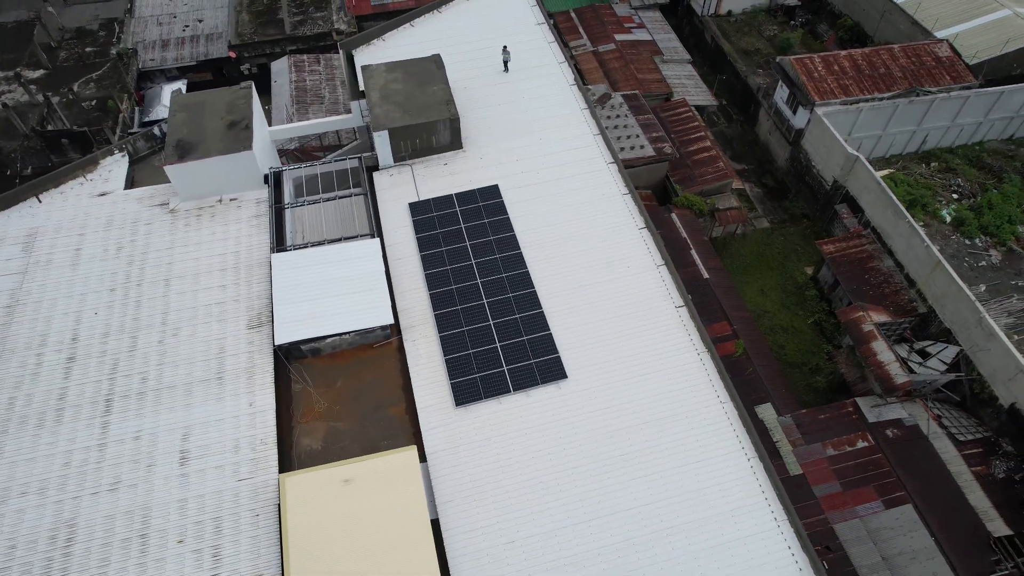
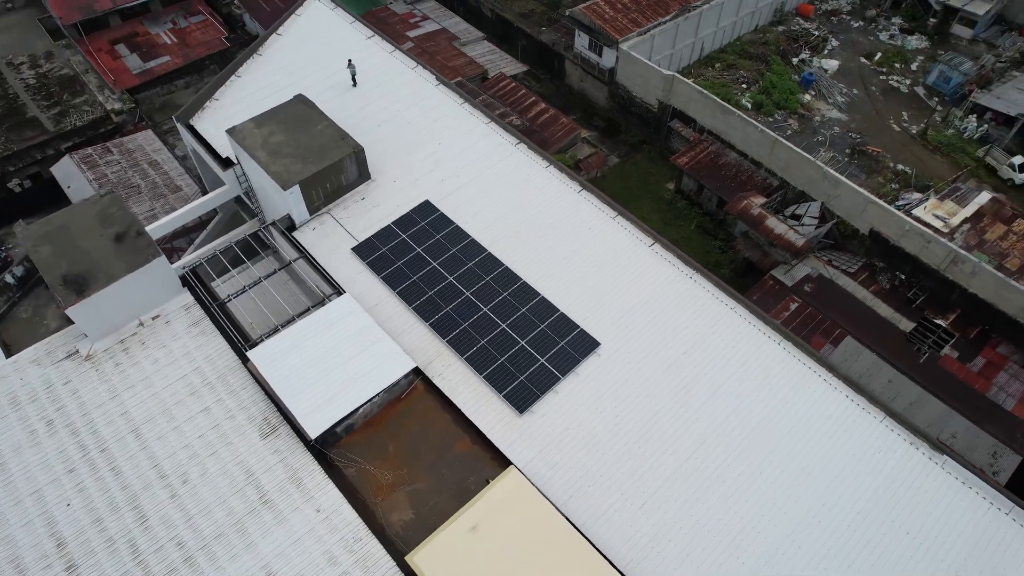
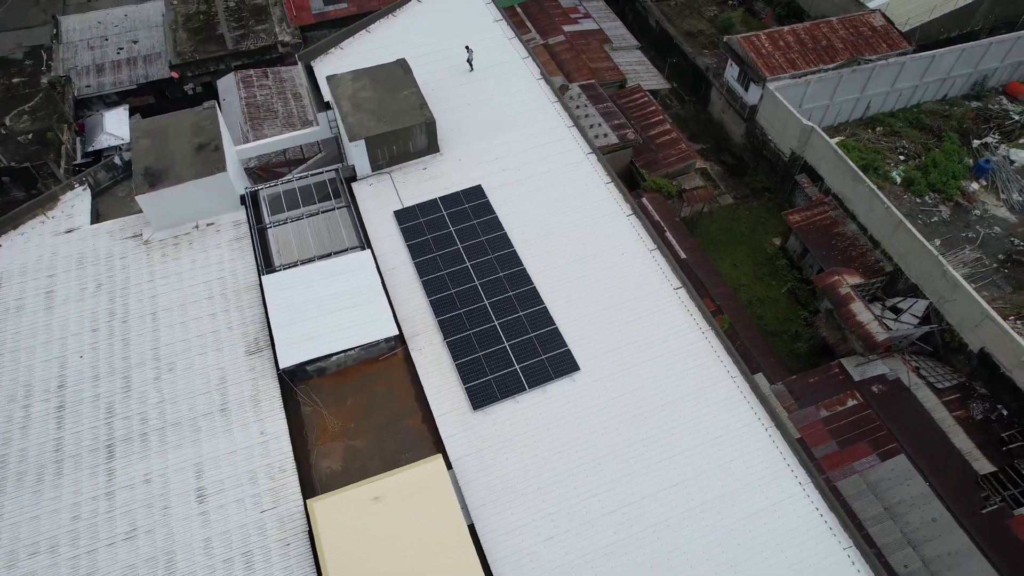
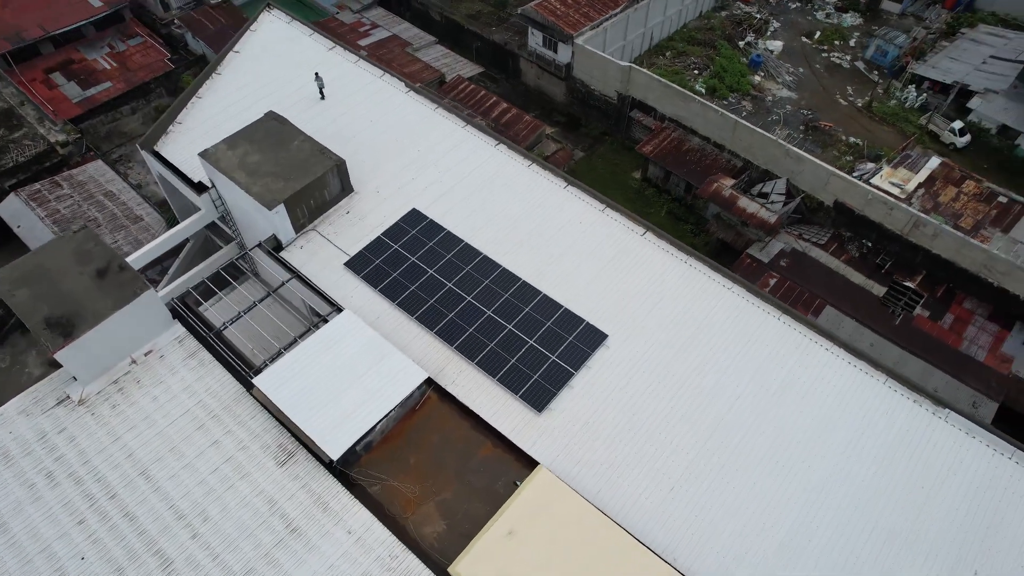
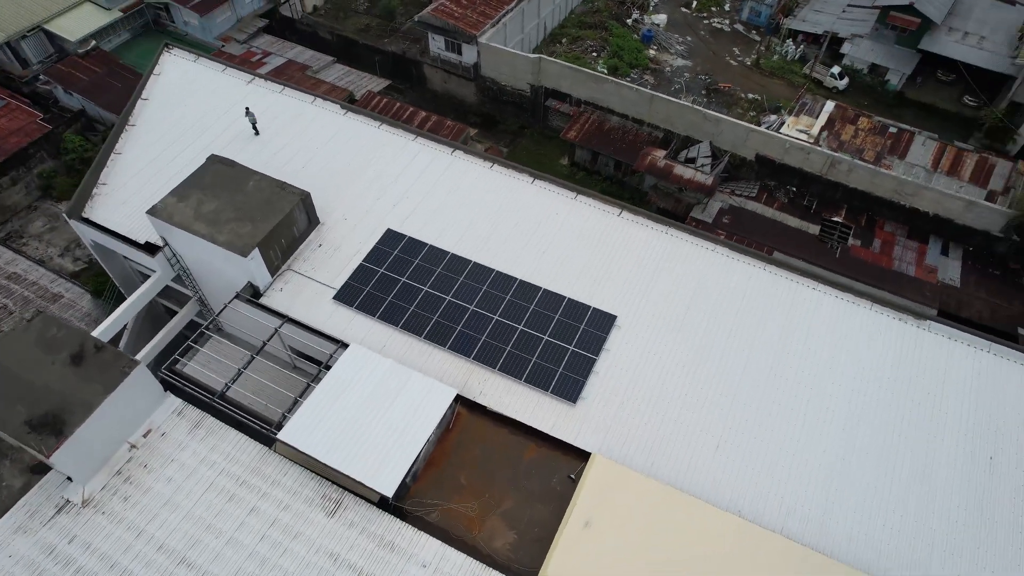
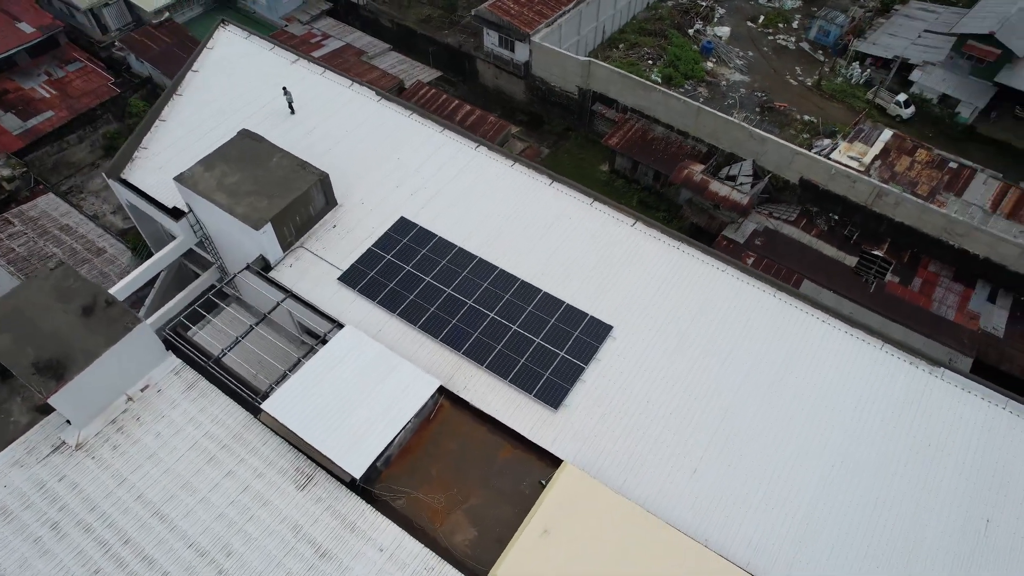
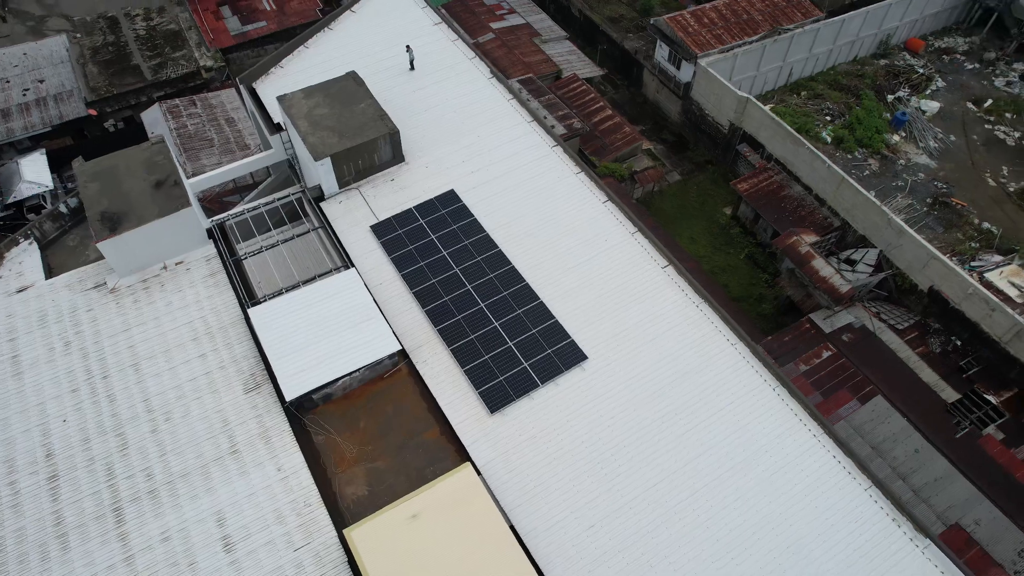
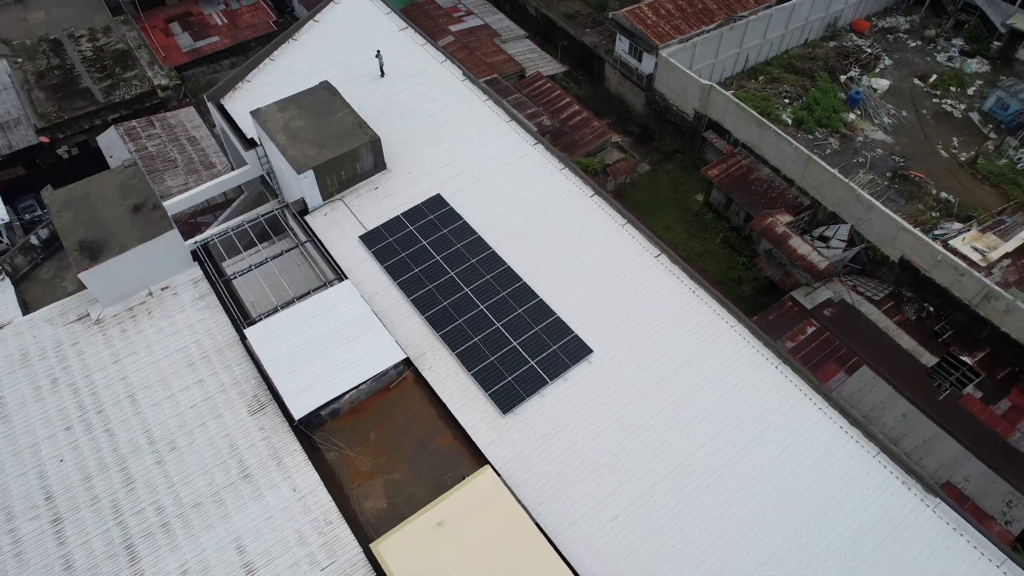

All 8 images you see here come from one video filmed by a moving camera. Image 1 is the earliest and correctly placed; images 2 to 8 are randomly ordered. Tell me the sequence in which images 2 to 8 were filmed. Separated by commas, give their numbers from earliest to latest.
3, 7, 8, 2, 4, 6, 5
